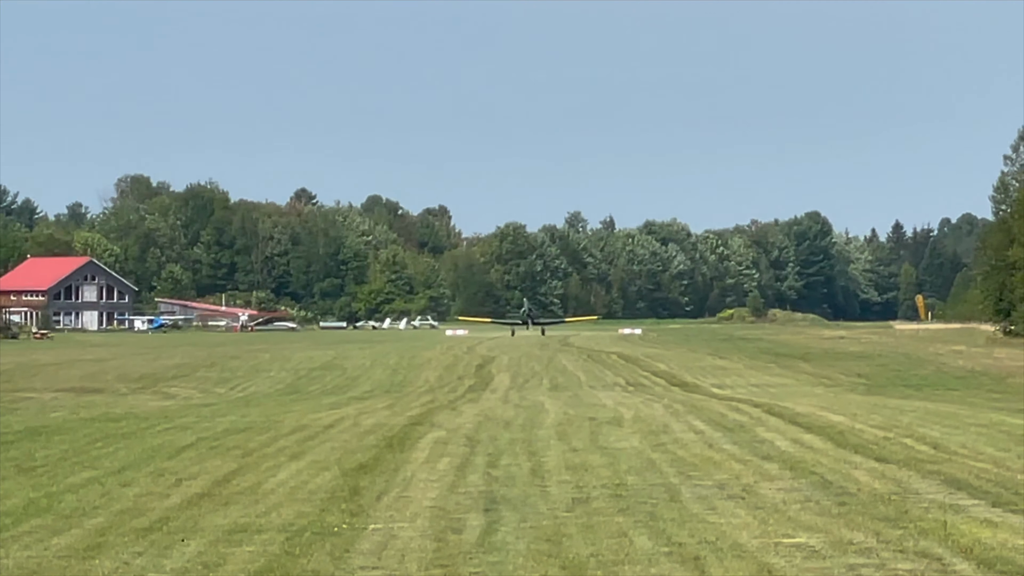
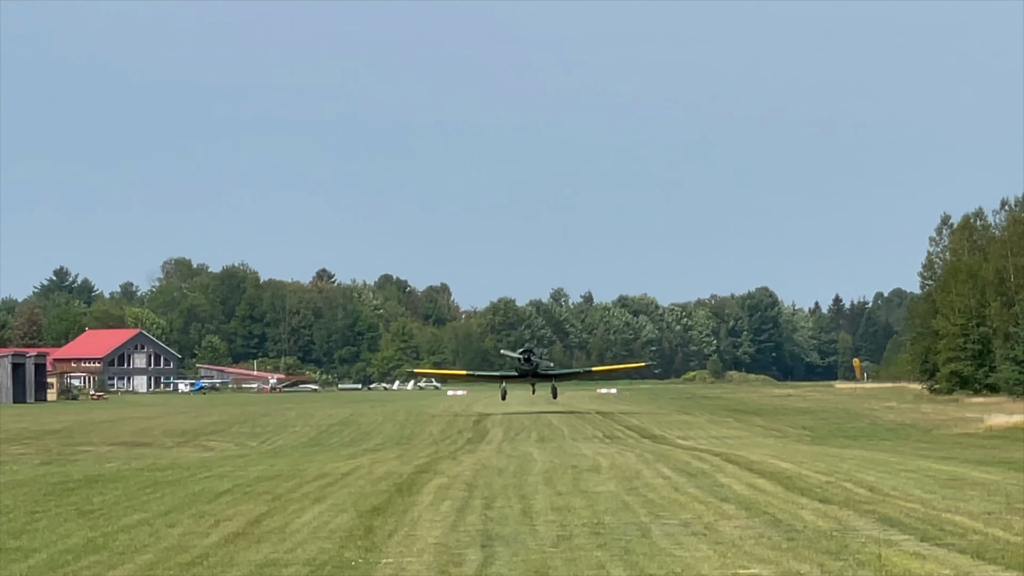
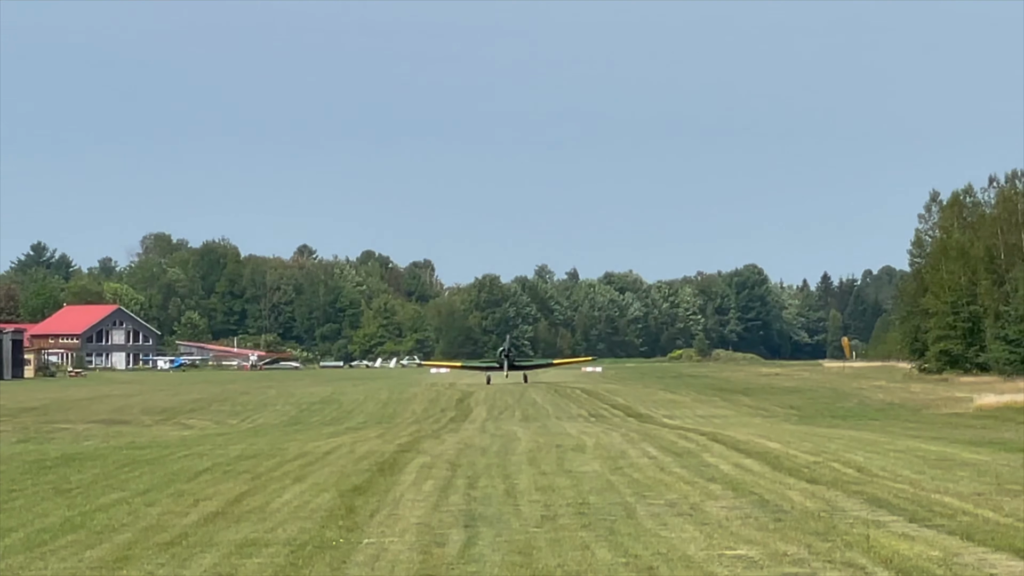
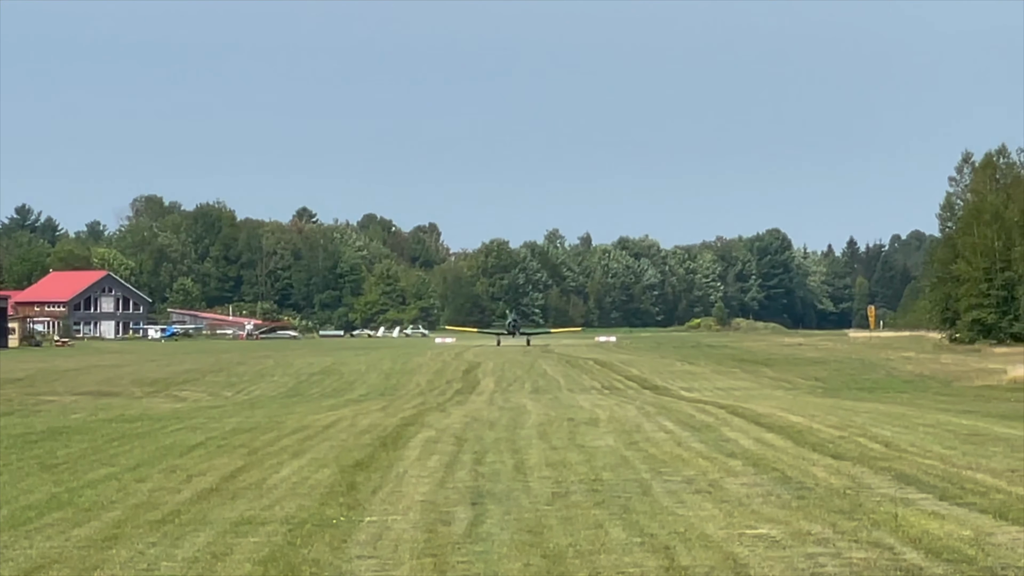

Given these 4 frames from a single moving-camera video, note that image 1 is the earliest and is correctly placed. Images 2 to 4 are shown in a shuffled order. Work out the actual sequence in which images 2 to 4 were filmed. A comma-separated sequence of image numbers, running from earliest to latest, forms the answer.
4, 3, 2
